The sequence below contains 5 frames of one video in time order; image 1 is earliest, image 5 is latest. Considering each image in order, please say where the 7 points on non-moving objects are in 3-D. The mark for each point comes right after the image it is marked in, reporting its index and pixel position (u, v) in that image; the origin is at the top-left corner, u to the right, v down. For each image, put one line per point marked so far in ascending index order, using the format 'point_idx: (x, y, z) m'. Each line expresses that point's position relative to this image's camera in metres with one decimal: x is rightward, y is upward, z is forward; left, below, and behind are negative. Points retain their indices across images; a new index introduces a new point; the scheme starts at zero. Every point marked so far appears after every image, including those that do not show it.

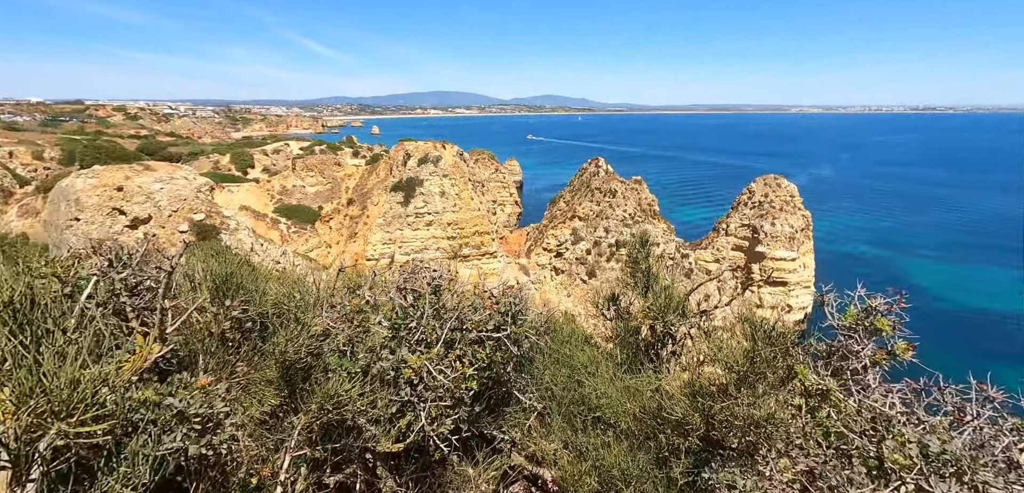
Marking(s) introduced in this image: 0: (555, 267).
0: (+1.1, -0.4, +15.2) m
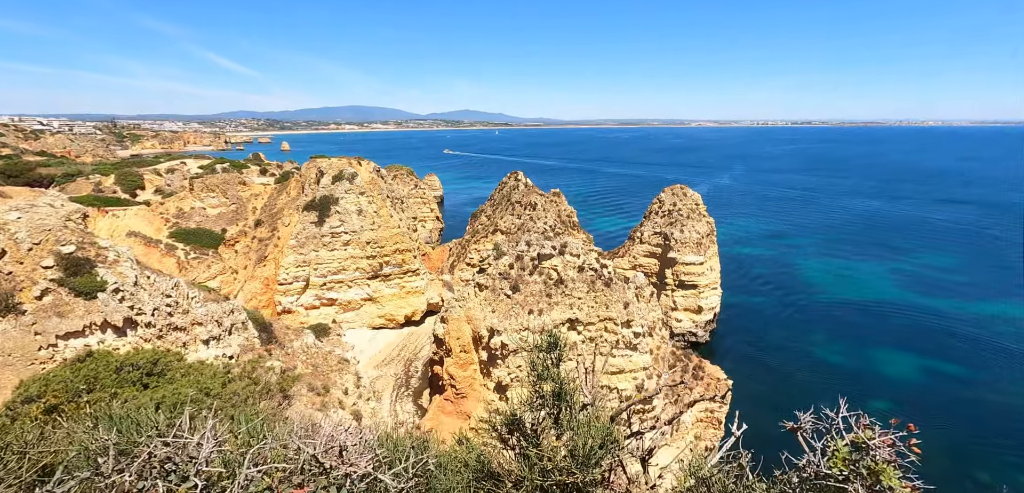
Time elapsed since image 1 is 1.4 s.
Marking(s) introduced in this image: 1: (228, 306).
0: (-0.9, -1.0, +15.0) m
1: (-7.6, -1.4, +15.1) m
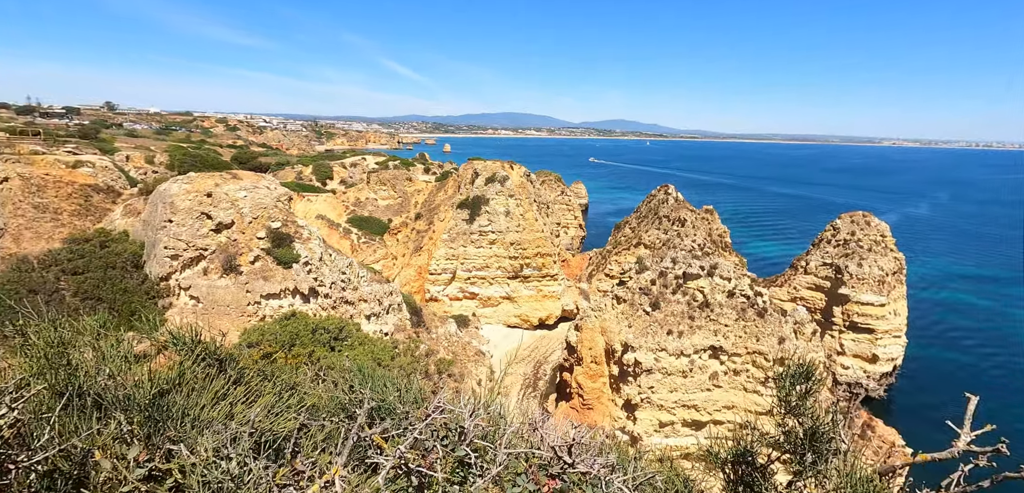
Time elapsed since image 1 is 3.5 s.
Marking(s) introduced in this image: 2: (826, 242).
0: (+2.8, -1.5, +13.5) m
1: (-3.5, -1.2, +15.3) m
2: (+12.0, +0.1, +19.9) m
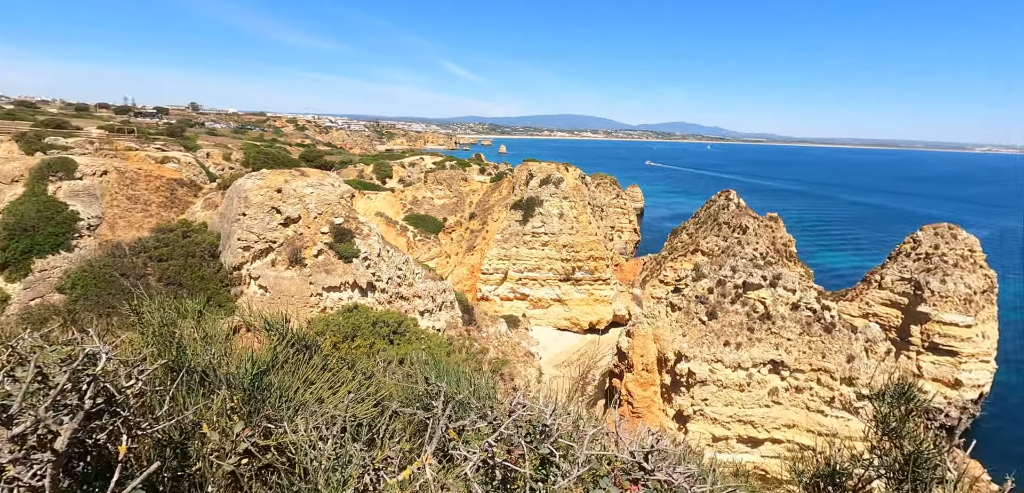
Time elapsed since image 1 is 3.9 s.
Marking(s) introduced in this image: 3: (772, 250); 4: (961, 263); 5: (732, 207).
0: (+4.2, -1.7, +12.5) m
1: (-2.0, -1.3, +14.9) m
2: (+14.0, -0.5, +17.9) m
3: (+8.8, -0.2, +17.1) m
4: (+15.0, -0.7, +16.9) m
5: (+8.3, +1.3, +18.7) m
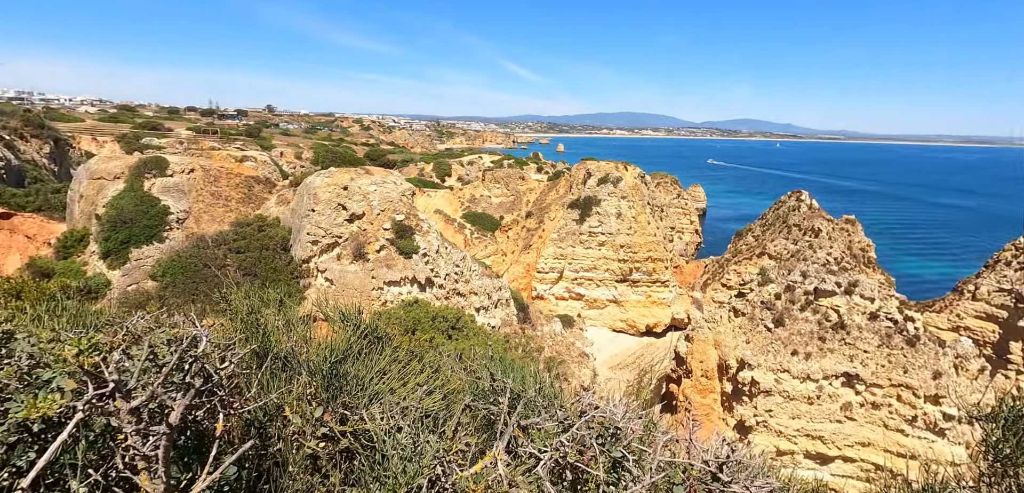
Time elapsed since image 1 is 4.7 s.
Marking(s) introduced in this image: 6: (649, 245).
0: (+5.3, -1.9, +10.8) m
1: (-0.6, -1.3, +13.9) m
2: (+15.6, -0.8, +15.2) m
3: (+10.4, -0.4, +15.0) m
4: (+16.6, -1.0, +14.0) m
5: (+10.0, +1.1, +16.5) m
6: (+5.1, -0.1, +18.9) m
